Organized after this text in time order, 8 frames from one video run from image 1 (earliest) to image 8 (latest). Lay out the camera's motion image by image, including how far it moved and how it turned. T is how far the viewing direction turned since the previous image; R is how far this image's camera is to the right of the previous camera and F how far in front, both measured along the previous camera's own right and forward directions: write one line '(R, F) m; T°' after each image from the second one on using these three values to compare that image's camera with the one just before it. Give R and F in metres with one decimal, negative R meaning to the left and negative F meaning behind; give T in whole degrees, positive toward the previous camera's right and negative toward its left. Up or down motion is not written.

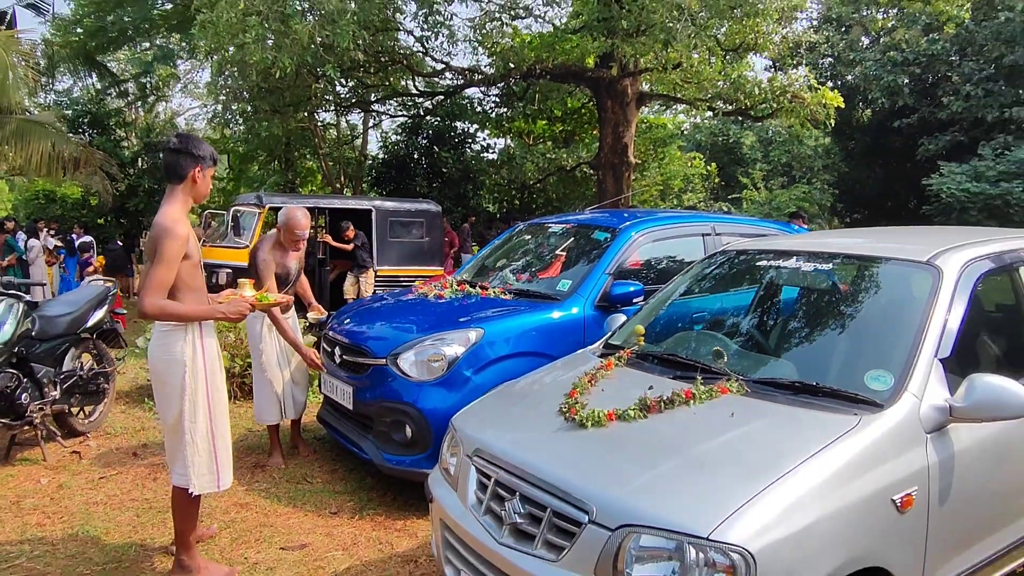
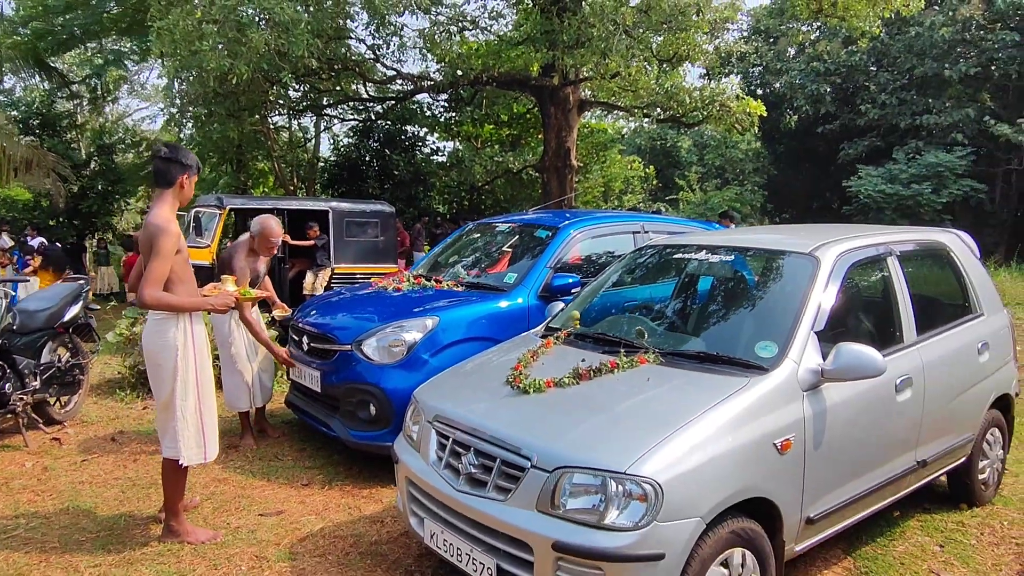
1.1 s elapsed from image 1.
(-0.1, -0.5) m; +5°
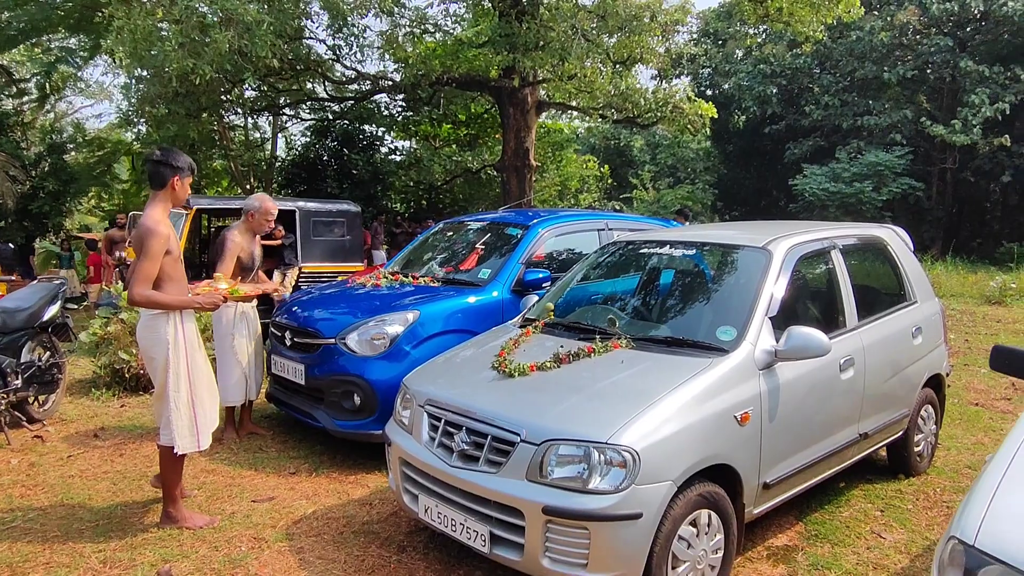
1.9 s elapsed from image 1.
(-0.1, -0.3) m; +4°
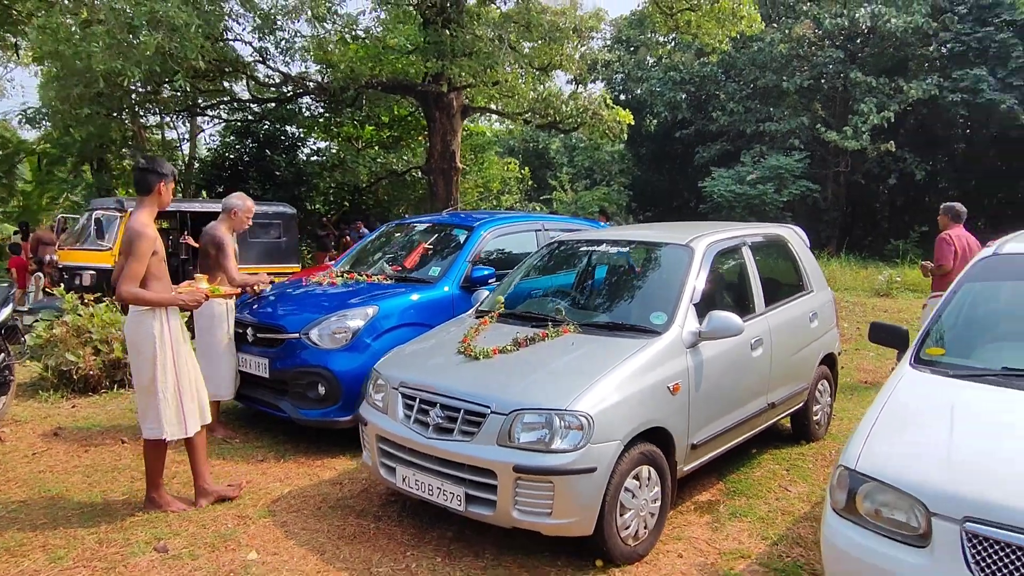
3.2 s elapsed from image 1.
(-0.2, -0.4) m; +6°
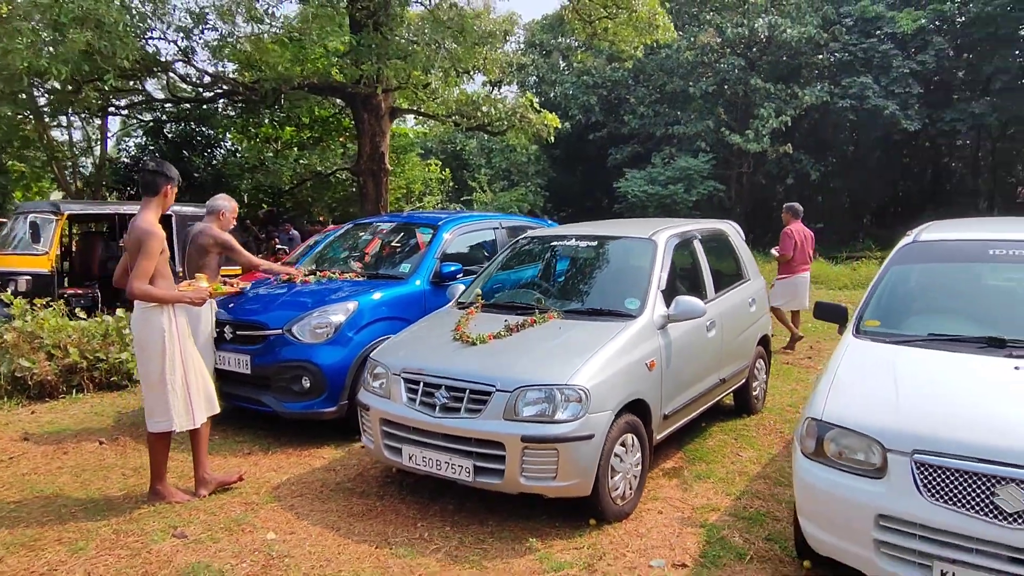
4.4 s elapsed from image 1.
(-0.4, -0.3) m; +7°
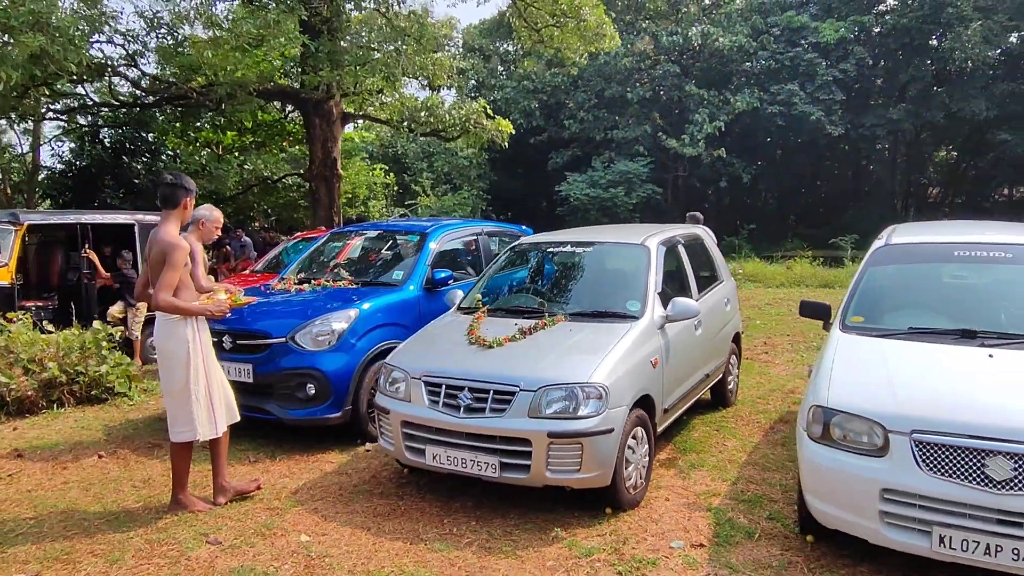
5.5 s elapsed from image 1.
(-0.5, -0.2) m; +5°
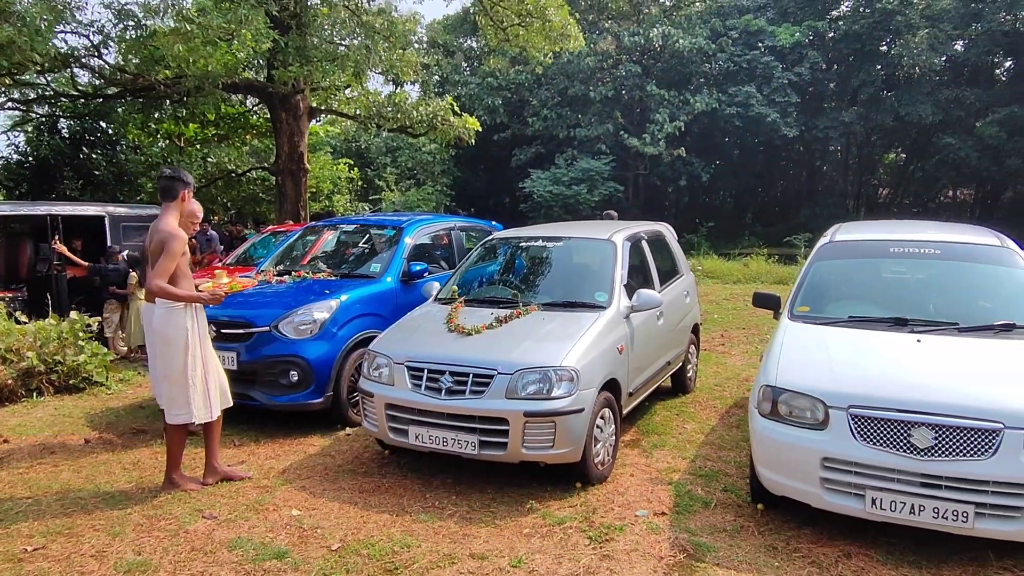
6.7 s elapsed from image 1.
(-0.1, -0.3) m; +3°
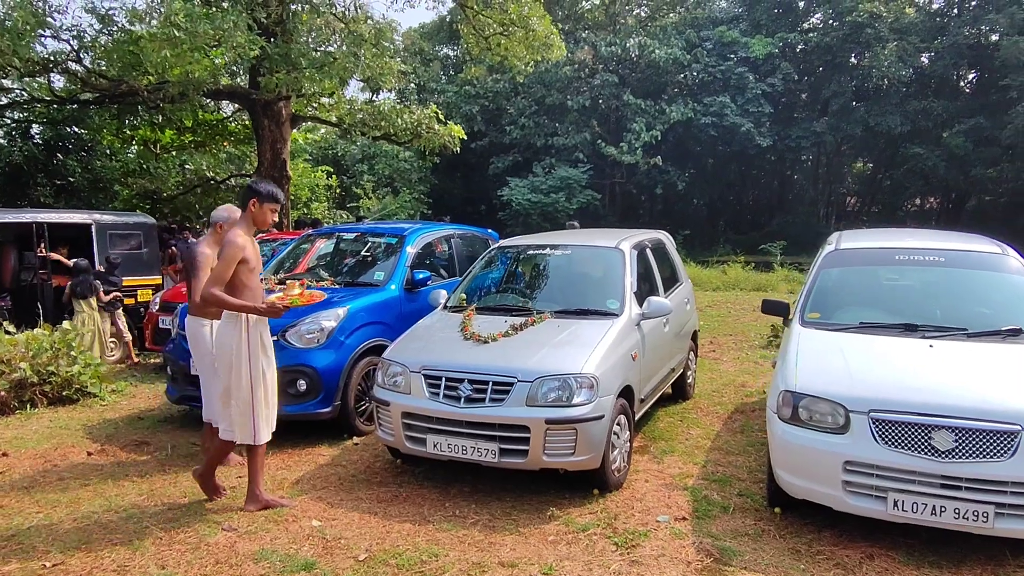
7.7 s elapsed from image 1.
(-0.3, 0.0) m; +2°
